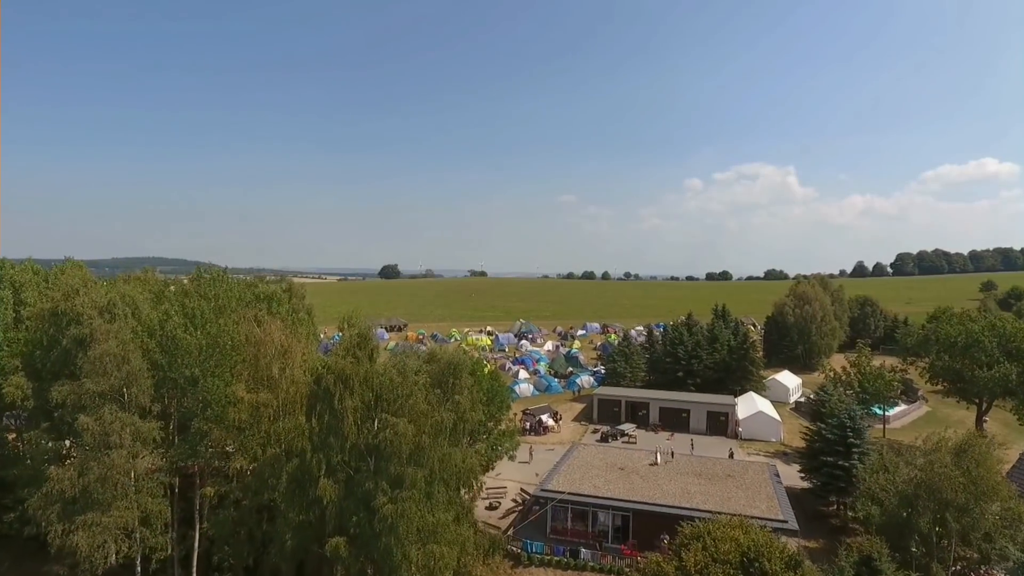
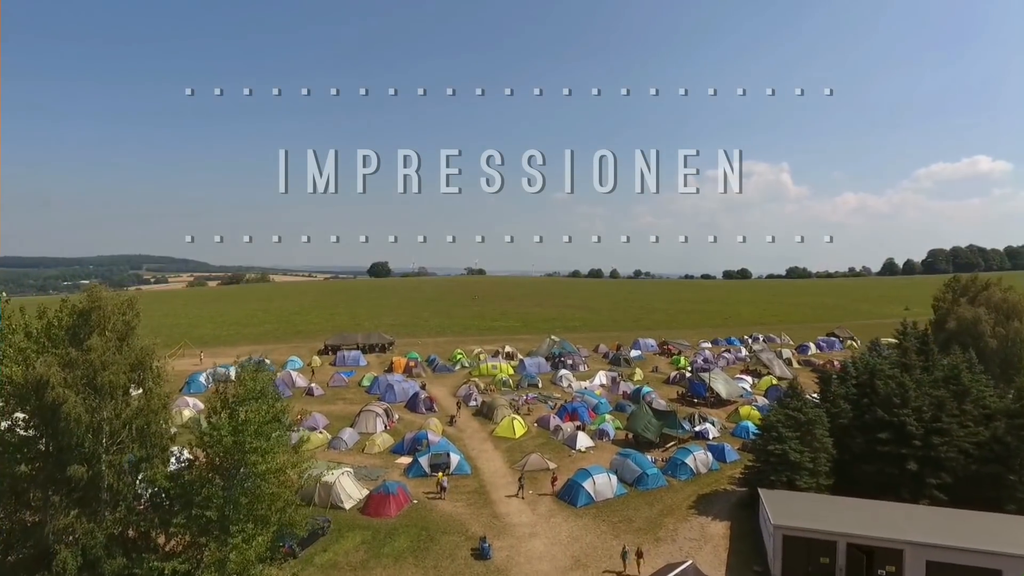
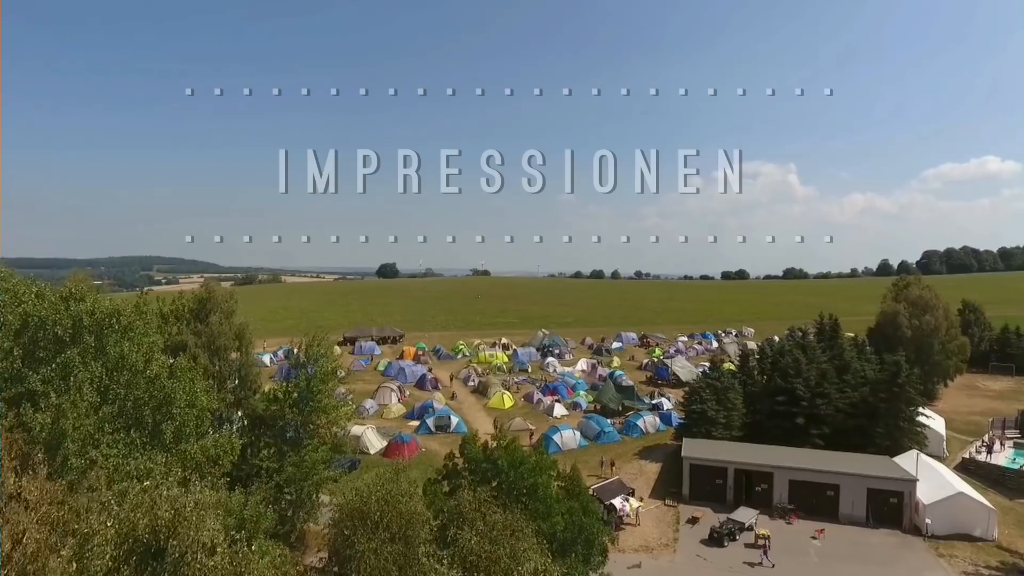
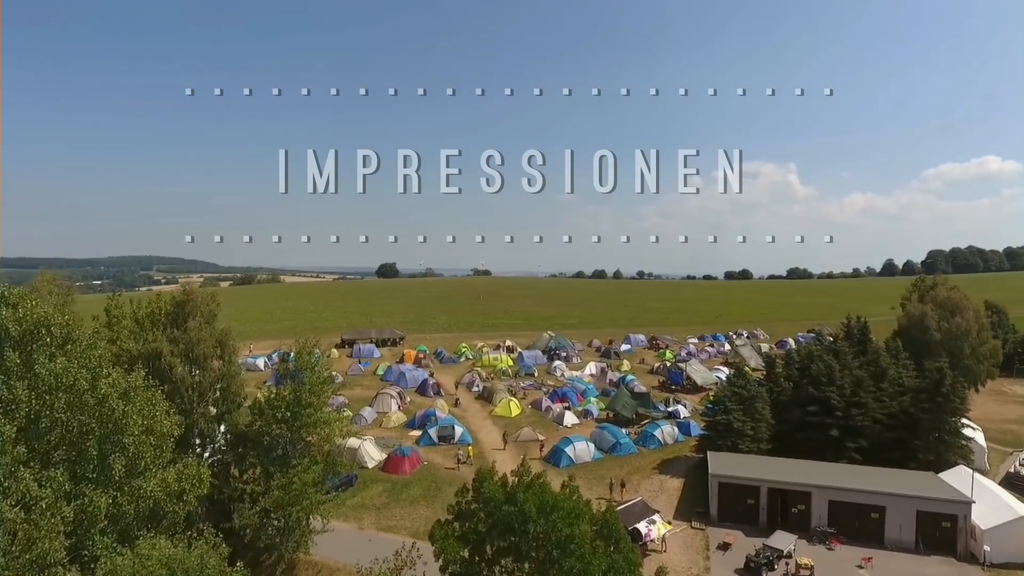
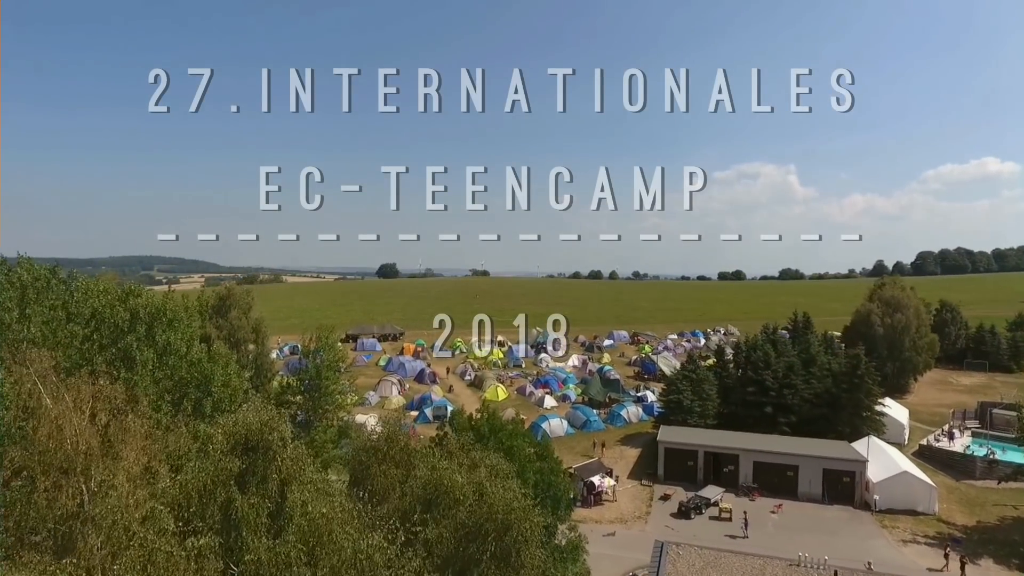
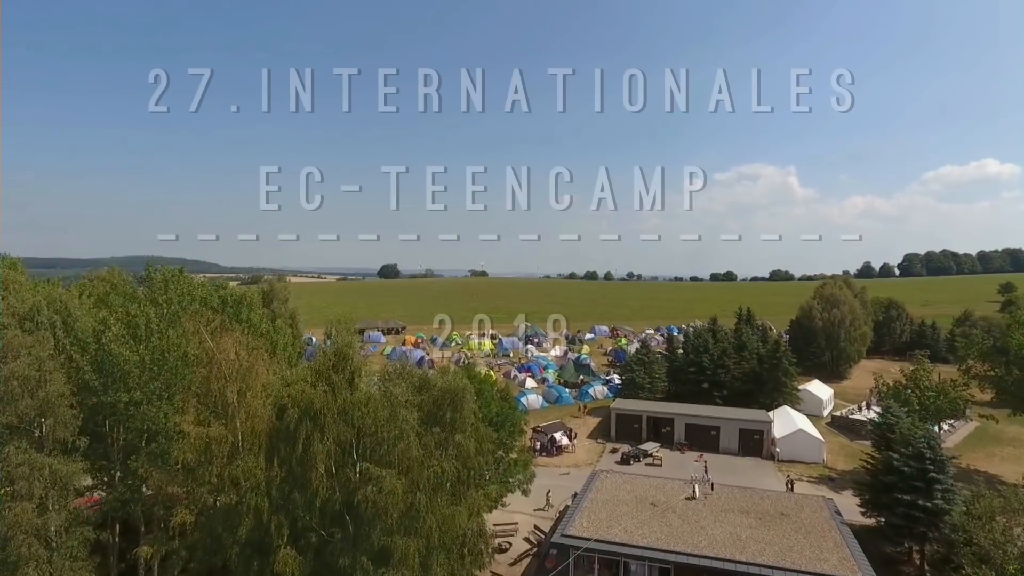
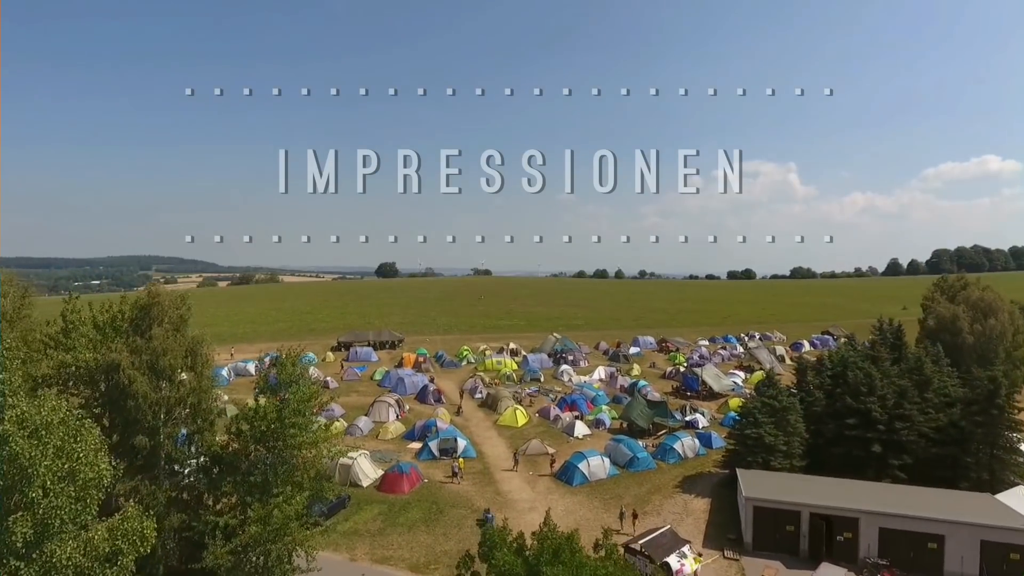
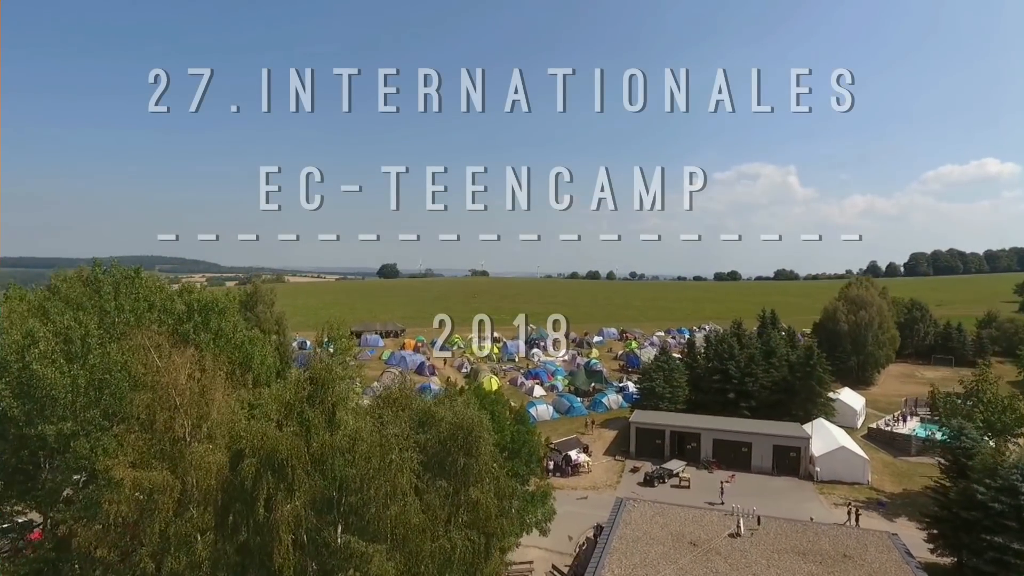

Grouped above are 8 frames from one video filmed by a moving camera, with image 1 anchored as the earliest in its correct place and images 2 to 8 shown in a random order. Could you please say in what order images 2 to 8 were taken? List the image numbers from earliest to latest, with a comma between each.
6, 8, 5, 3, 4, 7, 2
